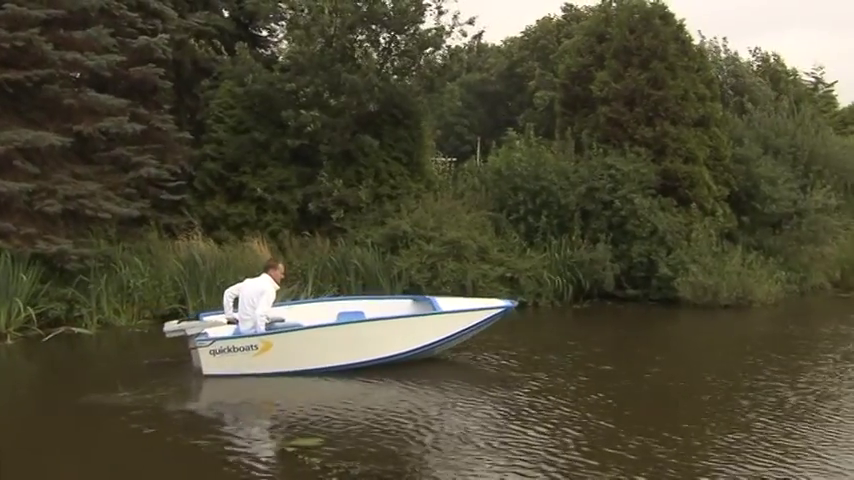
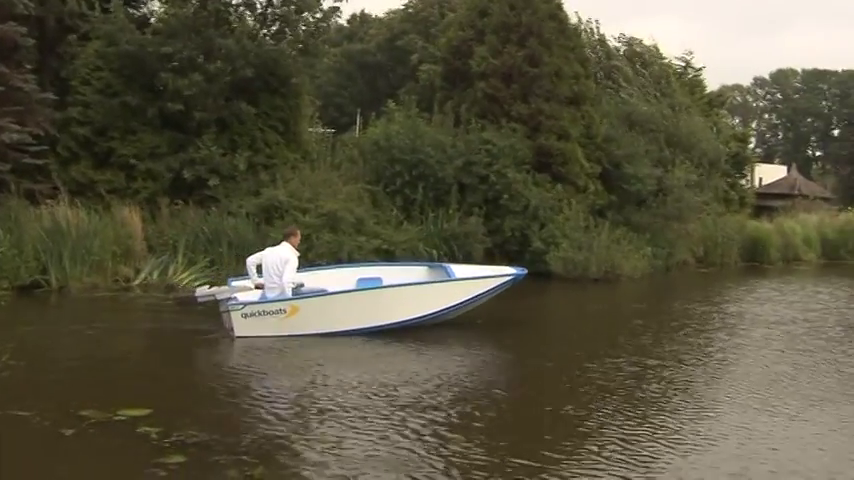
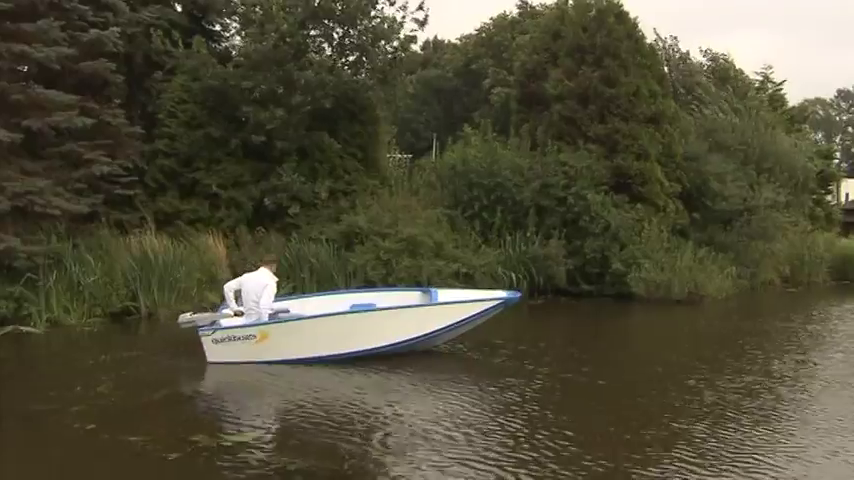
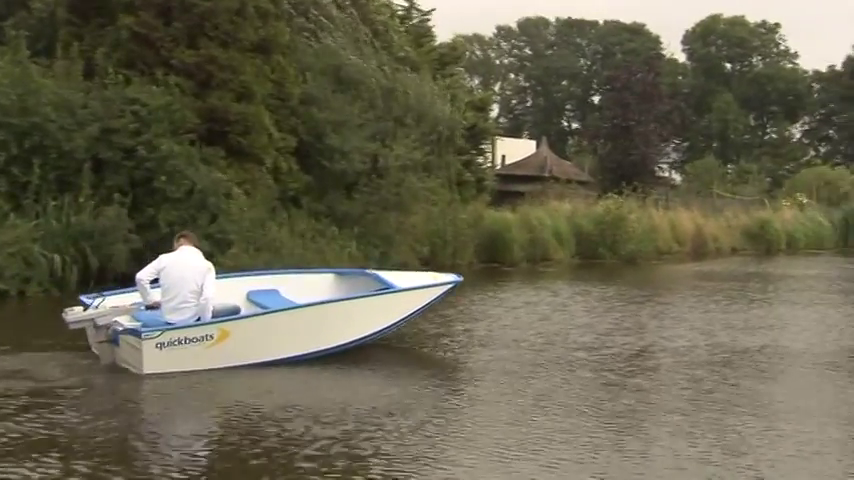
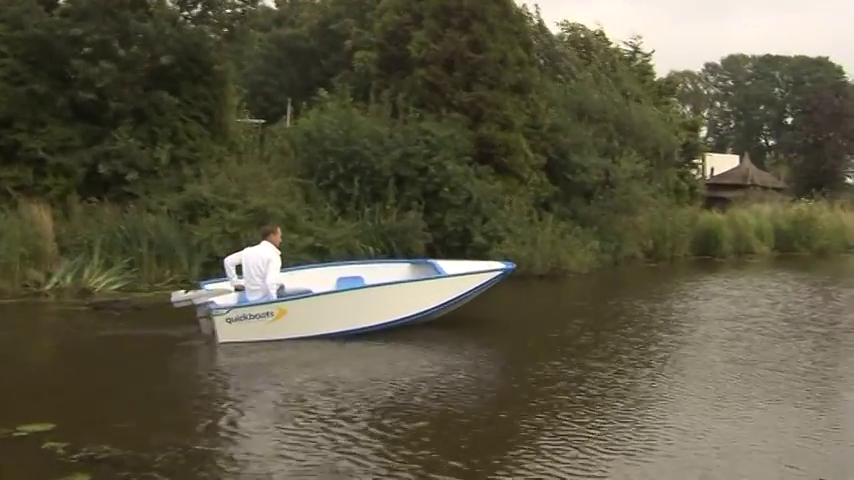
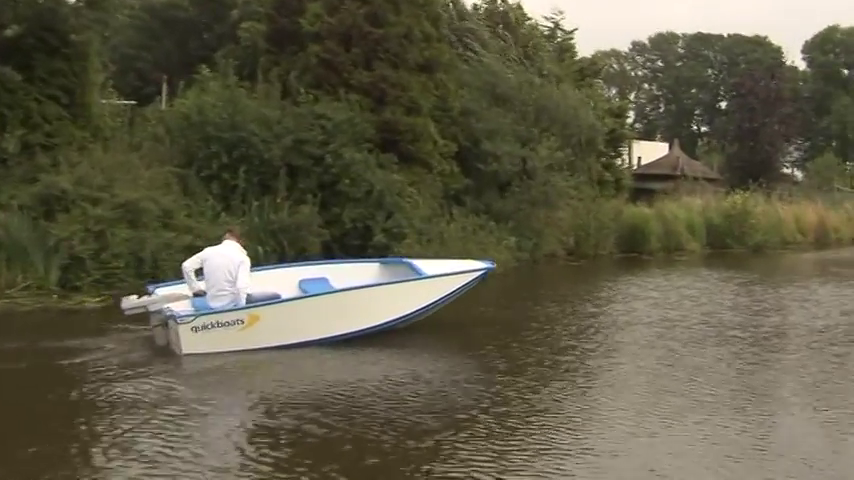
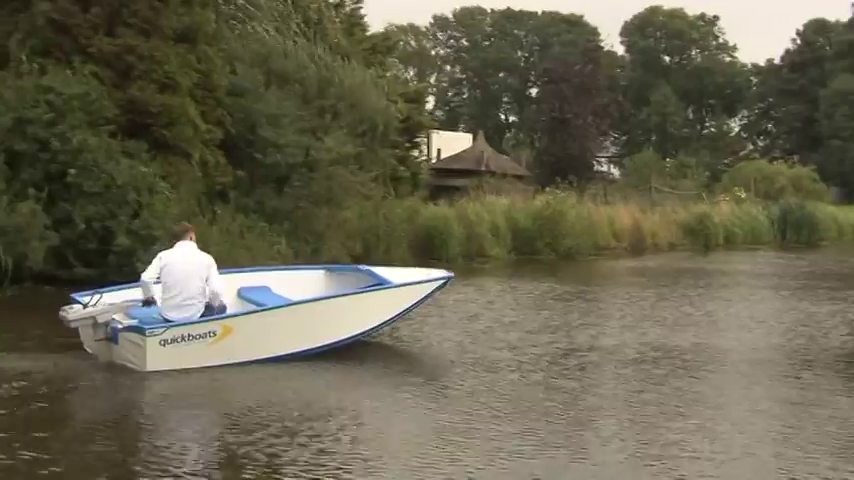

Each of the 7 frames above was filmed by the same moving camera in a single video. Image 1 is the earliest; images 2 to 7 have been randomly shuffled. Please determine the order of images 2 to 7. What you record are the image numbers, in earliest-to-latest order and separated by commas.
3, 2, 5, 6, 4, 7
